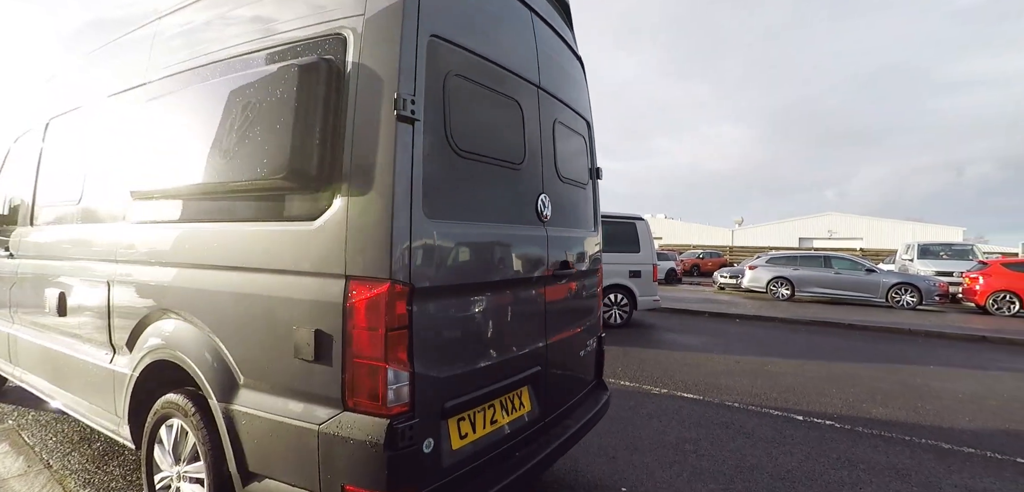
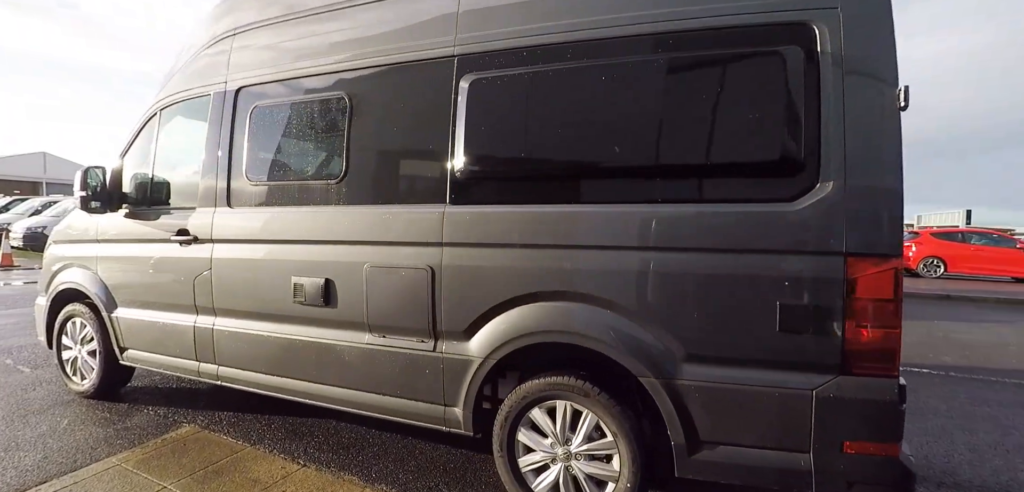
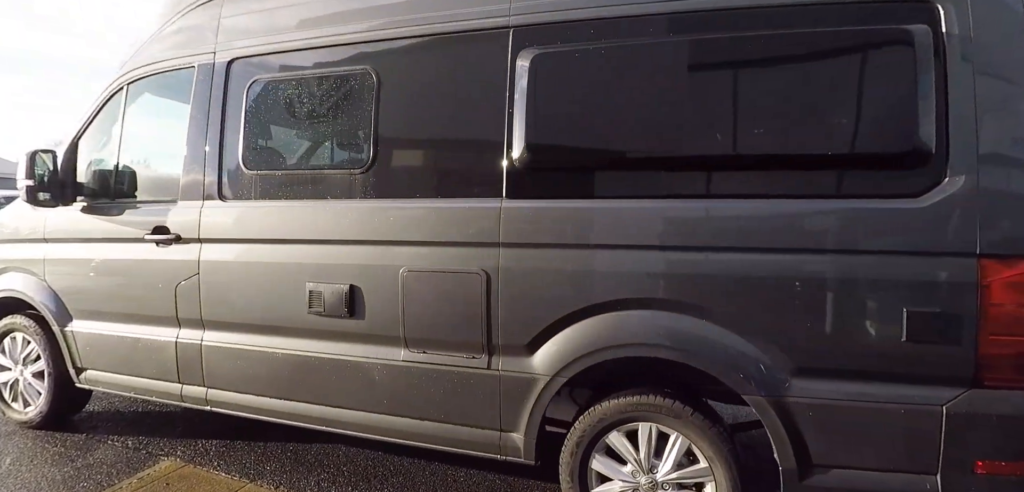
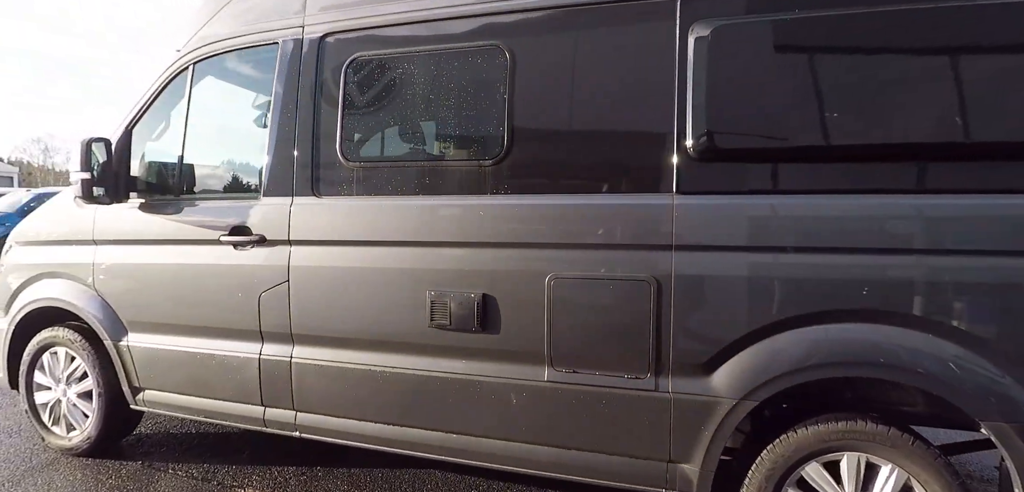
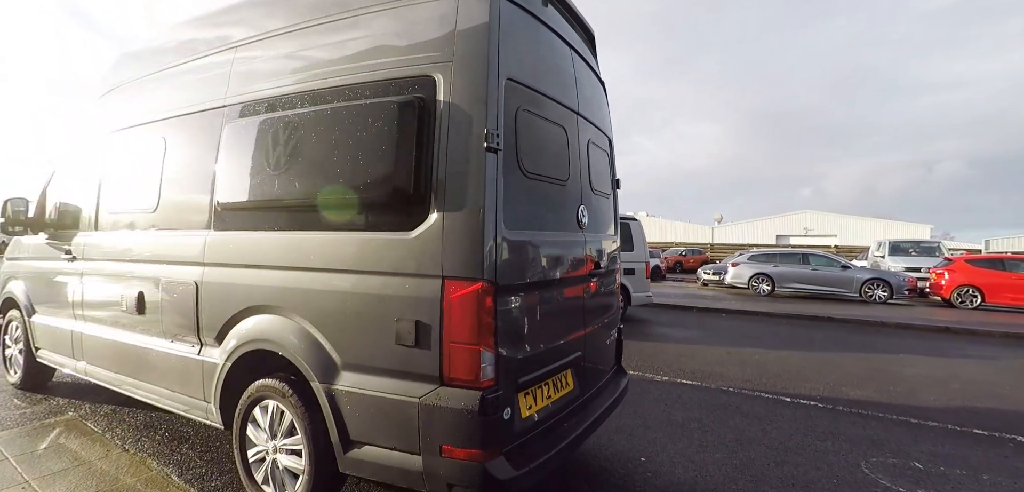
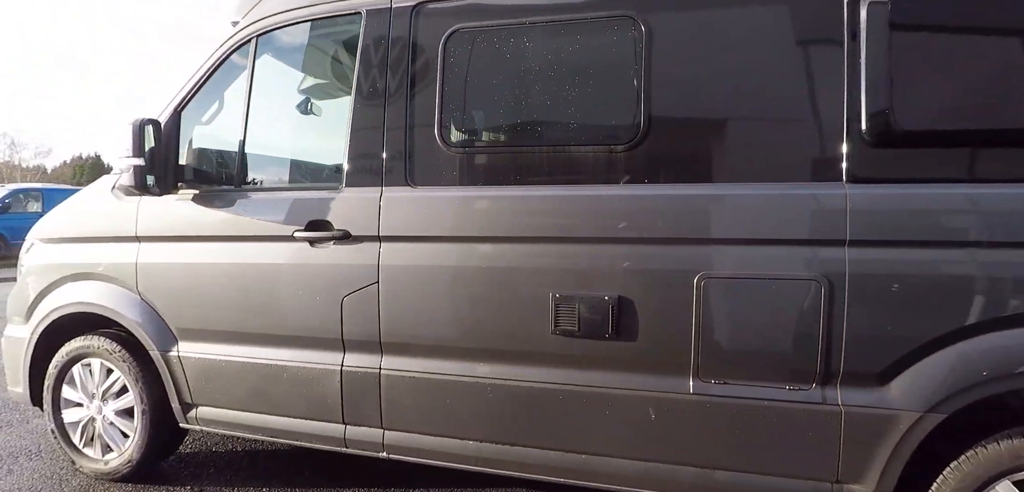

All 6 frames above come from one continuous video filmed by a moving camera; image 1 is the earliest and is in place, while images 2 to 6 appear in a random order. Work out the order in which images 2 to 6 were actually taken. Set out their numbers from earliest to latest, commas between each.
5, 2, 3, 4, 6
